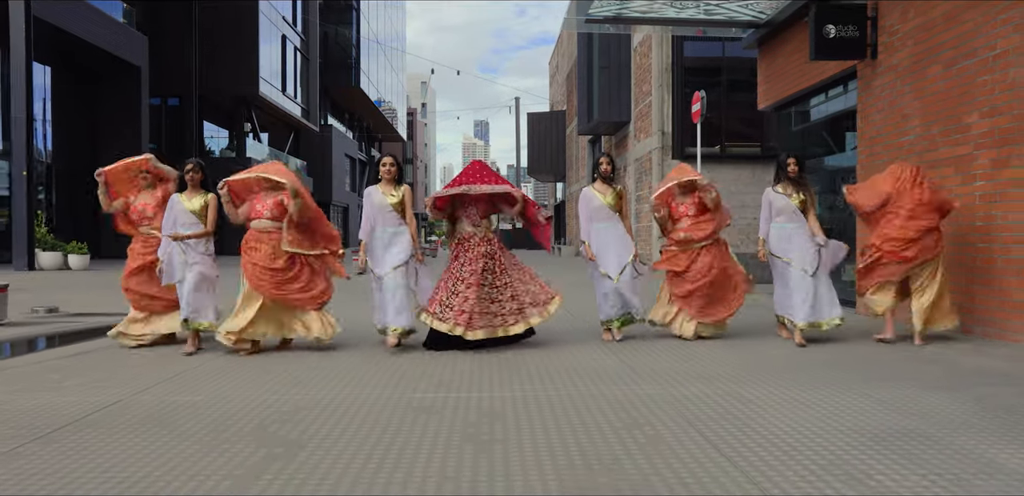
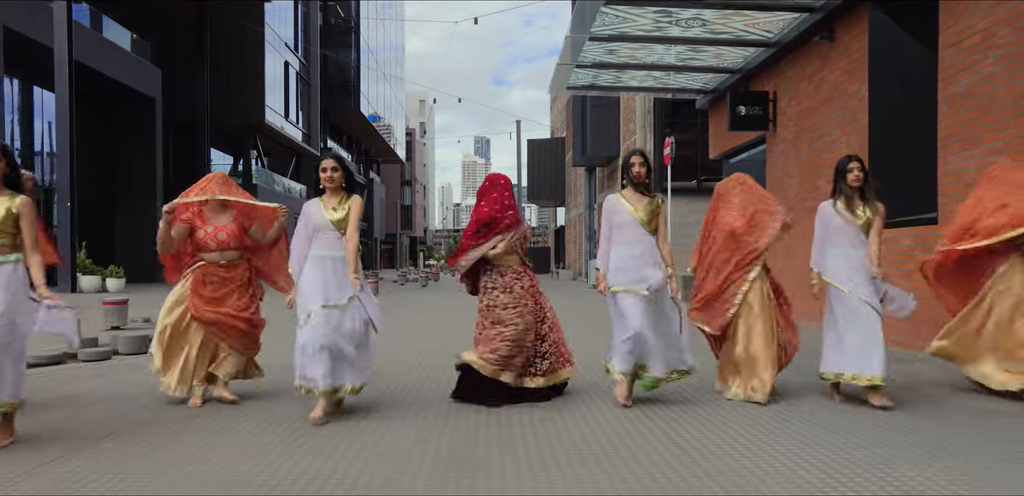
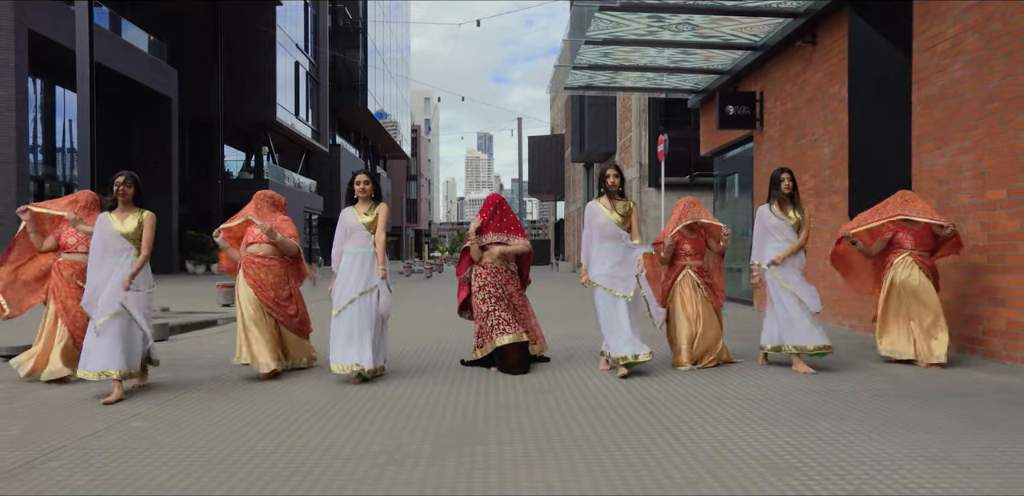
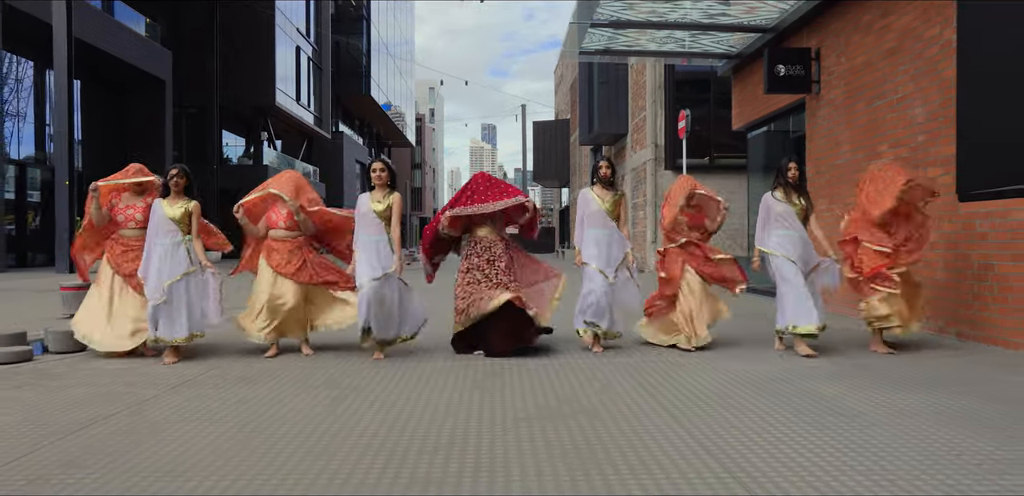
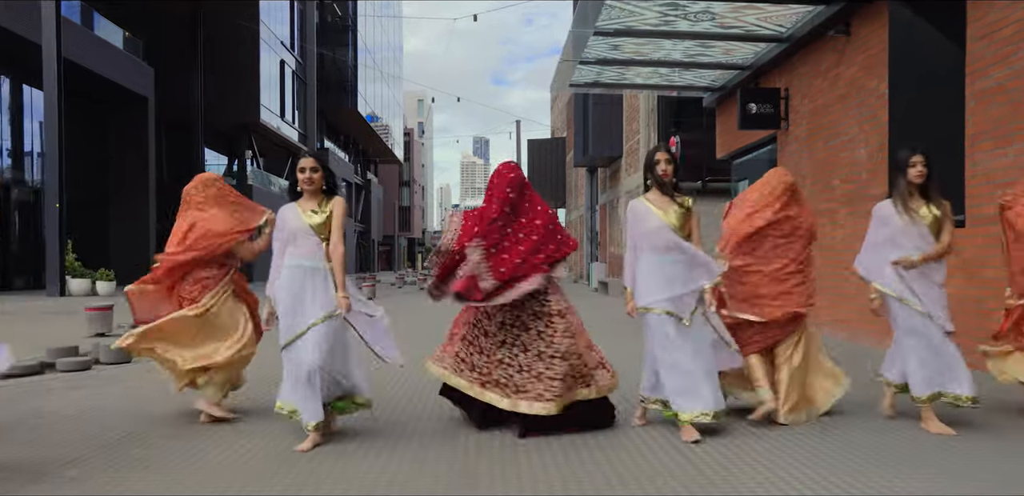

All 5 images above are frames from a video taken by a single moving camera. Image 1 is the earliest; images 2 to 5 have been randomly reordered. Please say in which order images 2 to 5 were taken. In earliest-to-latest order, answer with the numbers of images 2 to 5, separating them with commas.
4, 3, 2, 5
